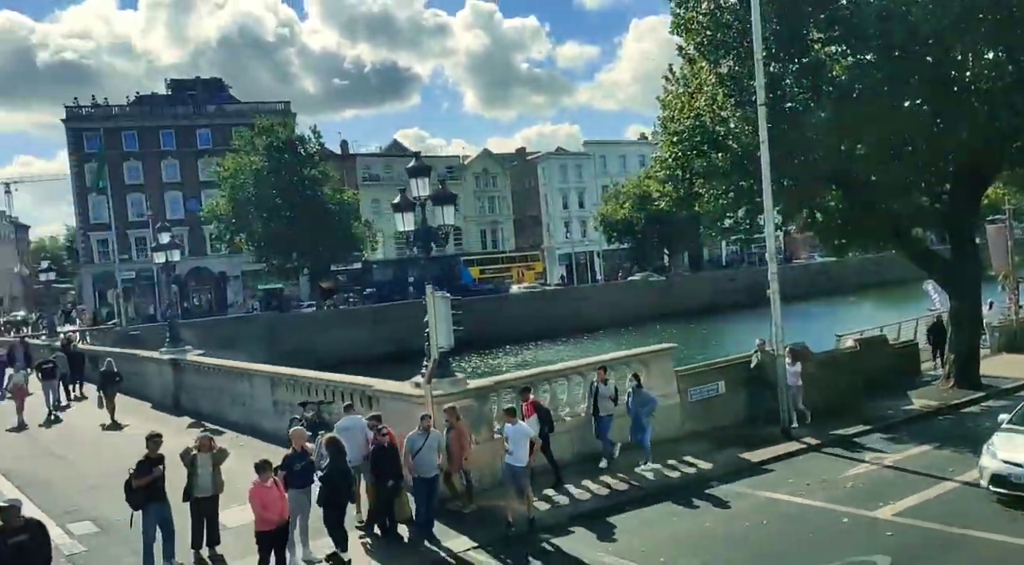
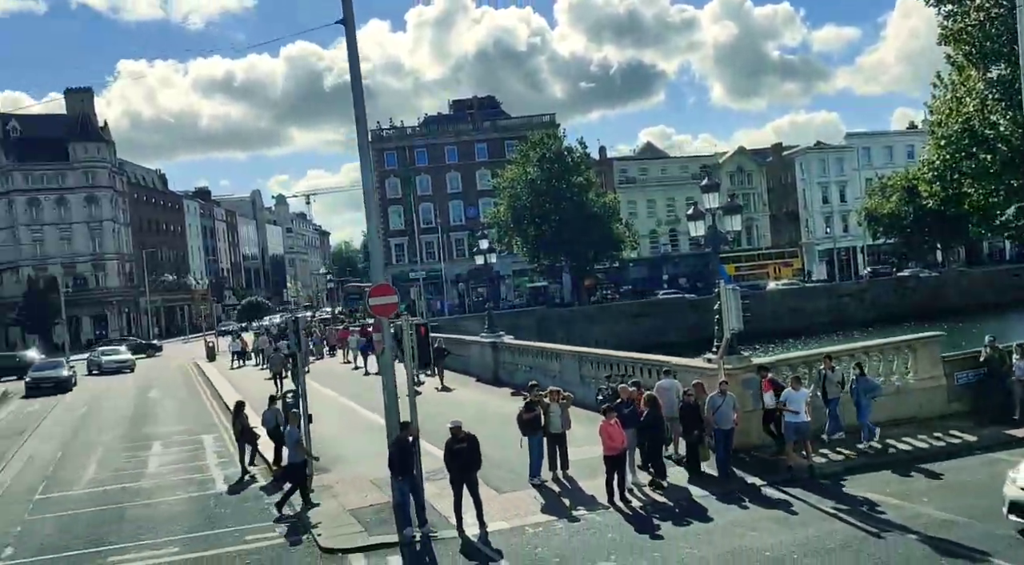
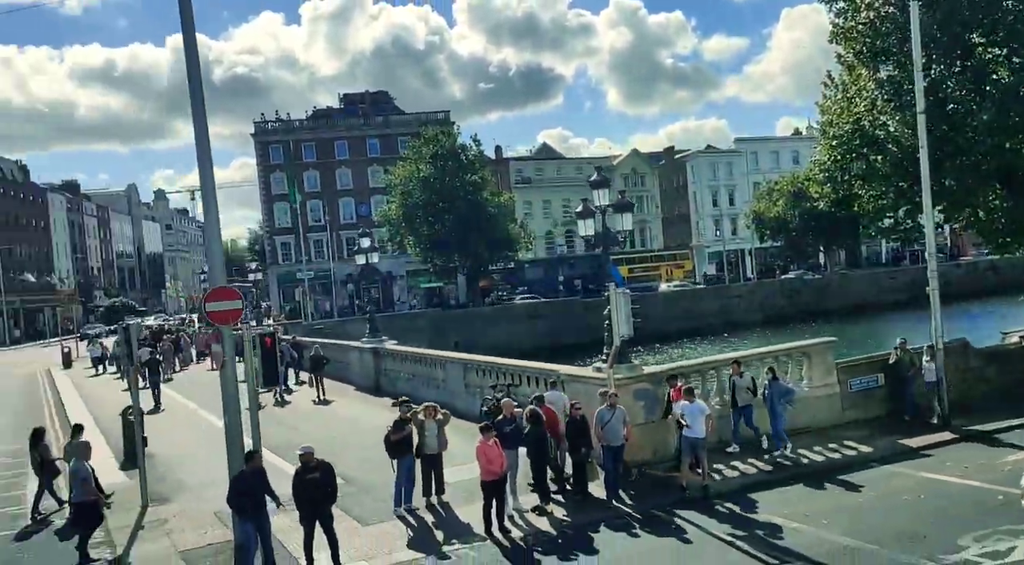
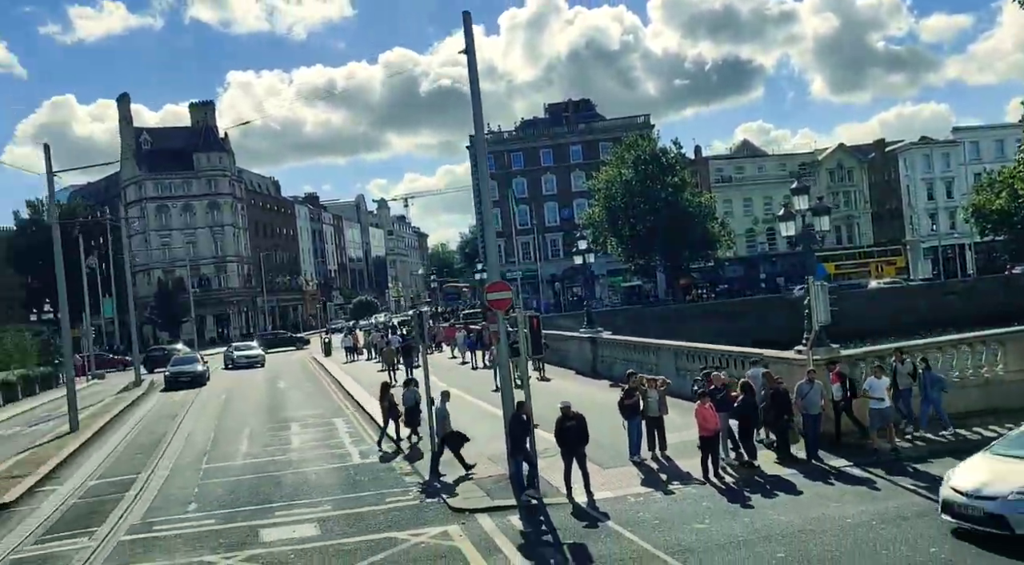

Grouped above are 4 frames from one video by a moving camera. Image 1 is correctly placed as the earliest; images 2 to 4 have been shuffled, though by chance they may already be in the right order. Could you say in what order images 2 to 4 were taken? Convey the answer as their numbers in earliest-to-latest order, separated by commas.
3, 2, 4
